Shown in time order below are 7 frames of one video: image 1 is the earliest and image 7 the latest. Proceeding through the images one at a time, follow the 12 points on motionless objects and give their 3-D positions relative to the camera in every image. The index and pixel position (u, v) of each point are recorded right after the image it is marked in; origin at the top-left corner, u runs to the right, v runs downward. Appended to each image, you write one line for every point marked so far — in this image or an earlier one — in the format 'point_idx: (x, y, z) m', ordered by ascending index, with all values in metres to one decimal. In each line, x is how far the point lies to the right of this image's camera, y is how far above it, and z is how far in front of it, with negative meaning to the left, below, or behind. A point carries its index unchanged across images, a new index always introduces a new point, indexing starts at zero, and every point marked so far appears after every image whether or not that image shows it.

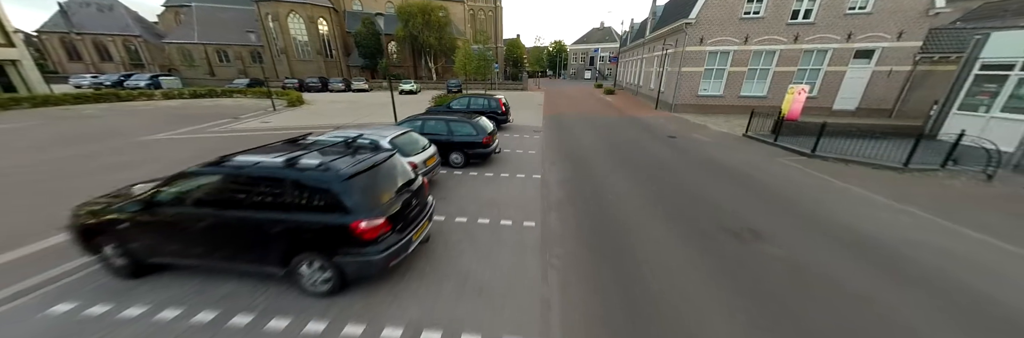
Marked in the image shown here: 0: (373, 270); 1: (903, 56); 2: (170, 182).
0: (-1.5, -1.1, +3.1) m
1: (+18.6, +5.4, +13.1) m
2: (-4.0, -0.2, +3.2) m
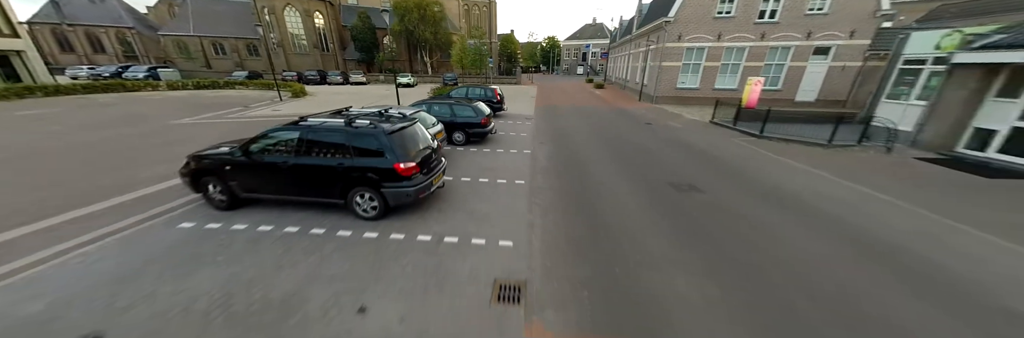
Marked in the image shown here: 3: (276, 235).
0: (-1.6, -0.5, +4.3) m
1: (+18.2, +6.2, +14.7) m
2: (-4.0, +0.5, +4.4) m
3: (-3.4, -0.9, +4.0) m
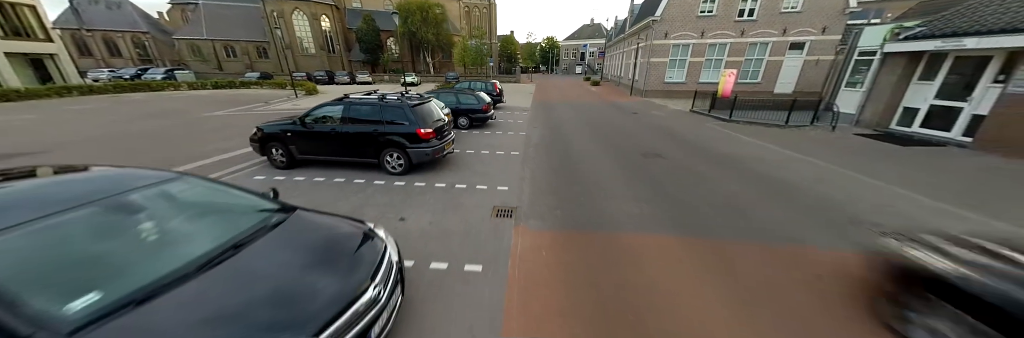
0: (-1.7, +0.2, +5.6) m
1: (+18.1, +7.0, +15.9) m
2: (-4.1, +1.2, +5.7) m
3: (-3.5, -0.3, +5.3) m
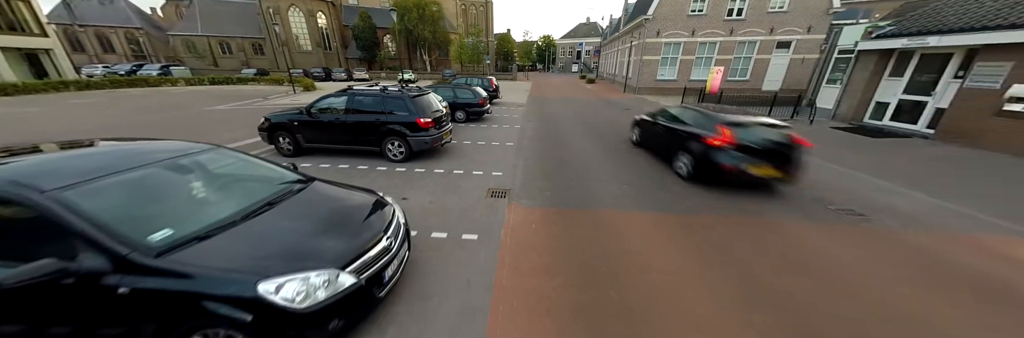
0: (-1.8, +0.5, +6.0) m
1: (+17.9, +7.4, +16.5) m
2: (-4.3, +1.4, +6.0) m
3: (-3.6, 0.0, +5.6) m
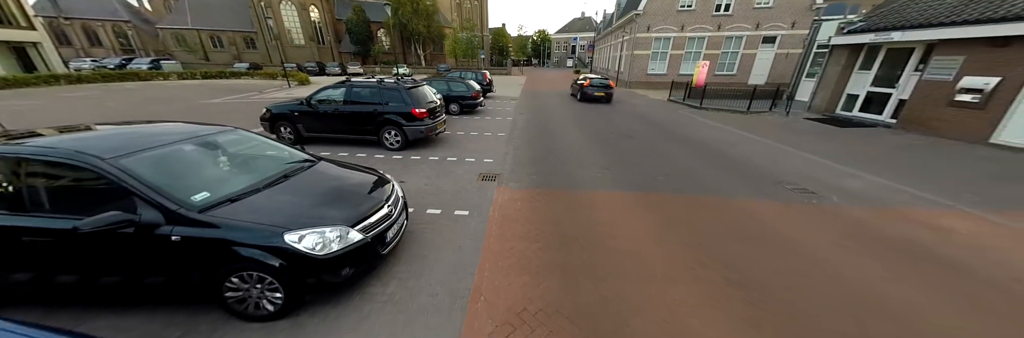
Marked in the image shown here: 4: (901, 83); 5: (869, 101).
0: (-2.1, +0.8, +6.3) m
1: (+17.5, +7.9, +17.0) m
2: (-4.5, +1.7, +6.3) m
3: (-3.8, +0.3, +6.0) m
4: (+11.3, +2.5, +8.0) m
5: (+11.5, +2.2, +8.9) m
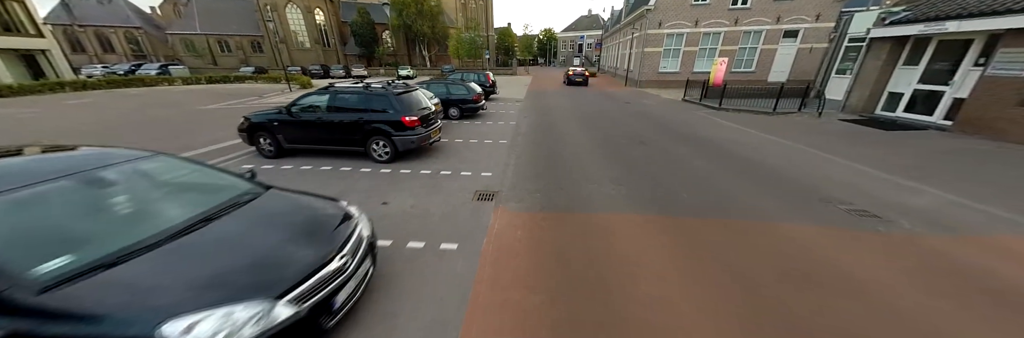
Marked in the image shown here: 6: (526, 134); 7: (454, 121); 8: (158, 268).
0: (-2.0, +0.5, +5.7) m
1: (+17.7, +7.7, +15.9) m
2: (-4.5, +1.4, +5.7) m
3: (-3.8, 0.0, +5.4) m
4: (+11.4, +2.3, +7.1) m
5: (+11.5, +2.0, +7.9) m
6: (+0.4, +1.0, +8.2) m
7: (-2.0, +1.7, +9.7) m
8: (-2.1, -0.6, +1.7) m
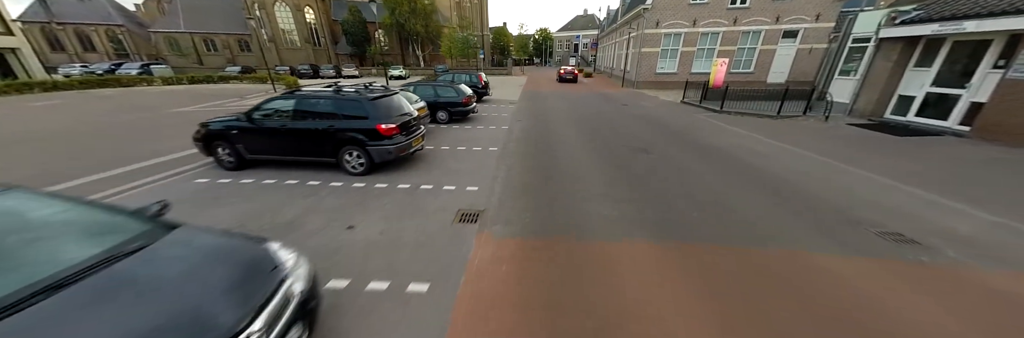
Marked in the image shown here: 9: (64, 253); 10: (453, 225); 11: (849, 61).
0: (-2.2, +0.2, +5.1) m
1: (+17.4, +7.6, +15.6) m
2: (-4.7, +1.1, +5.1) m
3: (-4.0, -0.3, +4.8) m
4: (+11.1, +2.1, +6.7) m
5: (+11.3, +1.8, +7.5) m
6: (+0.2, +0.8, +7.6) m
7: (-2.3, +1.5, +9.1) m
8: (-2.3, -0.8, +1.1) m
9: (-2.8, -0.5, +1.7) m
10: (-0.8, -0.8, +3.8) m
11: (+13.1, +4.2, +10.7) m
